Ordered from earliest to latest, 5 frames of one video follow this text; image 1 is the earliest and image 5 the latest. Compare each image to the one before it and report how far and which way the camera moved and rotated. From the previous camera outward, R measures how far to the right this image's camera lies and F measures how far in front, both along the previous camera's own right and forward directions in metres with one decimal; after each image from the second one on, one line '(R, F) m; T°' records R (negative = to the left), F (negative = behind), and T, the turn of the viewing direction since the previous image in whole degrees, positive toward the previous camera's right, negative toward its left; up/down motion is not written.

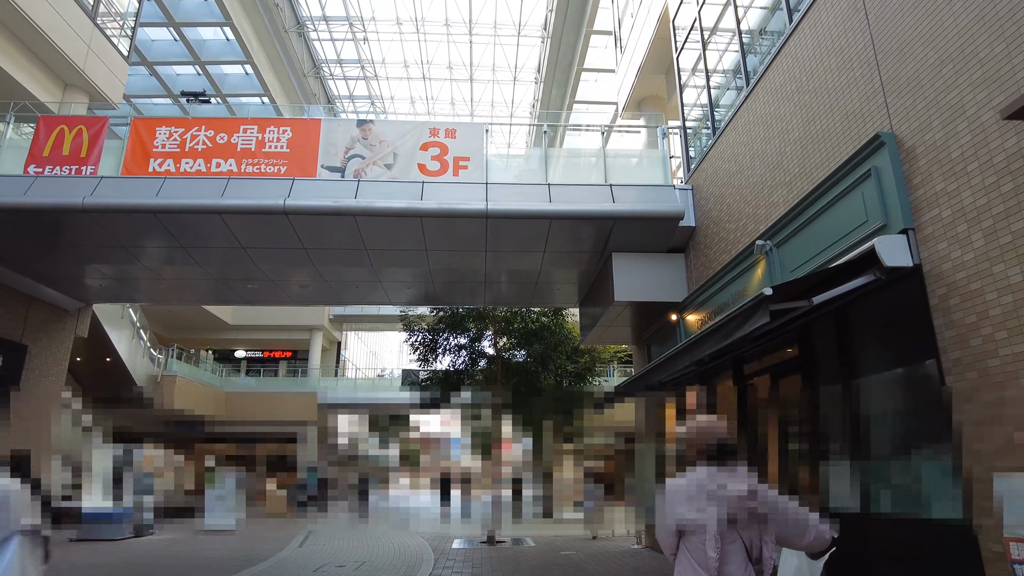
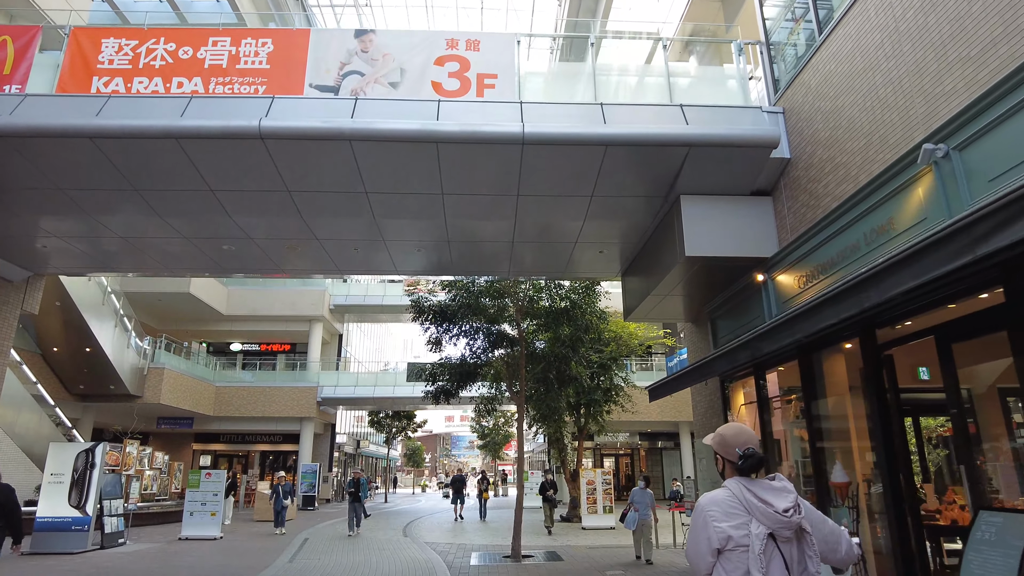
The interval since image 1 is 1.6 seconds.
(-0.4, +2.0) m; 0°
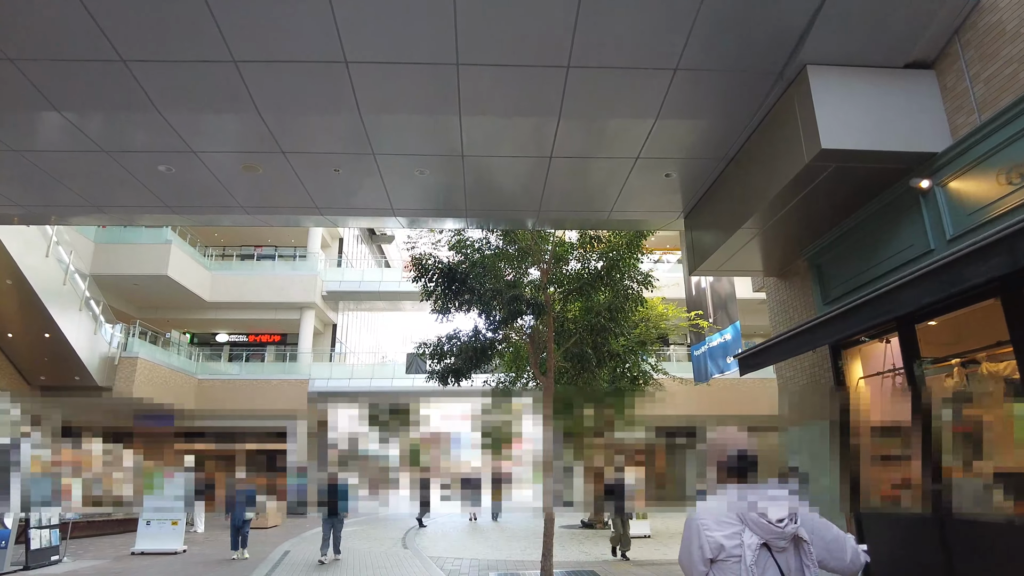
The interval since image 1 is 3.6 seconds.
(-0.4, +2.3) m; 0°
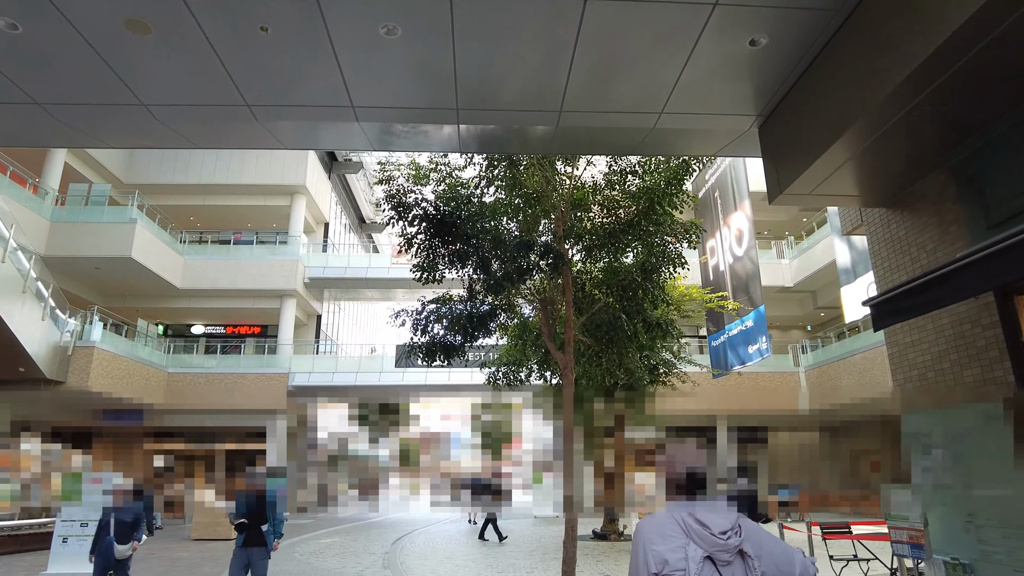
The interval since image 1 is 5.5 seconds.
(-0.1, +2.2) m; 0°
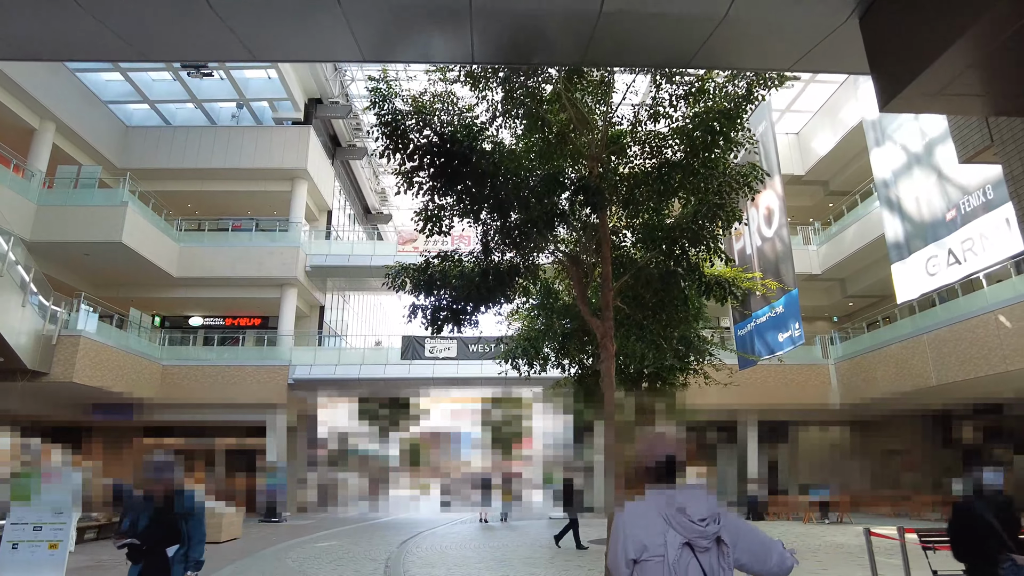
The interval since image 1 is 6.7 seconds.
(-0.1, +1.3) m; -1°
